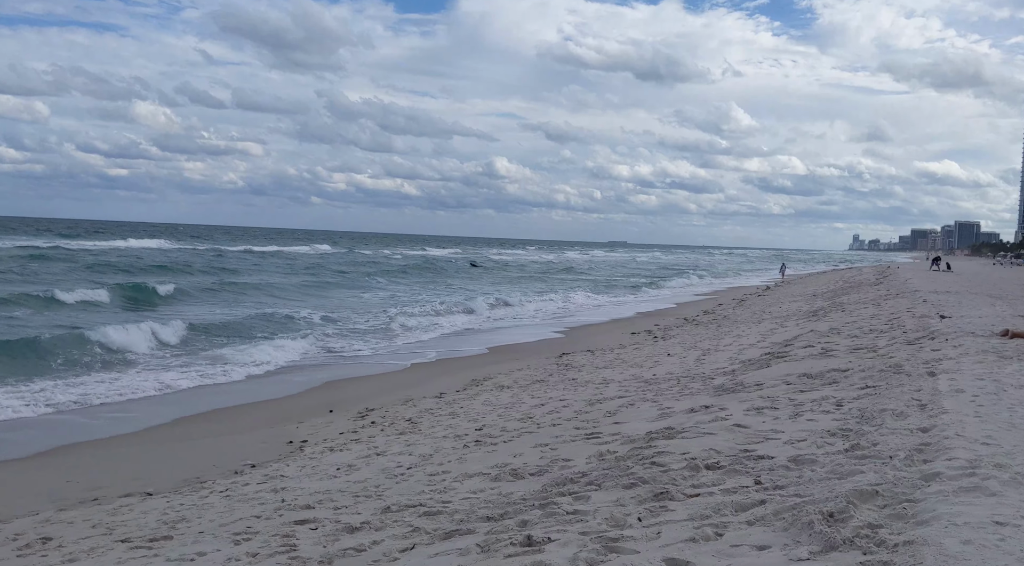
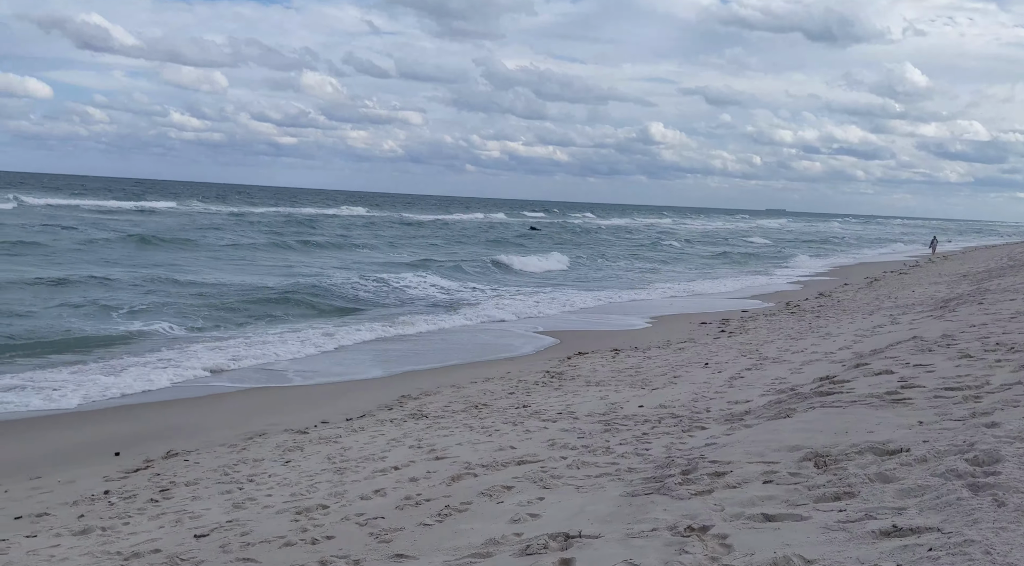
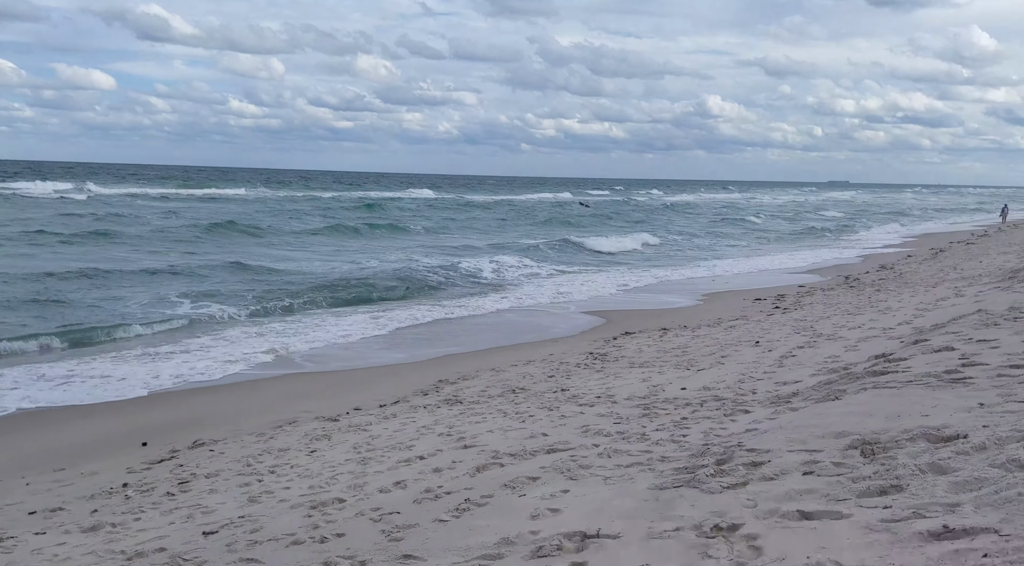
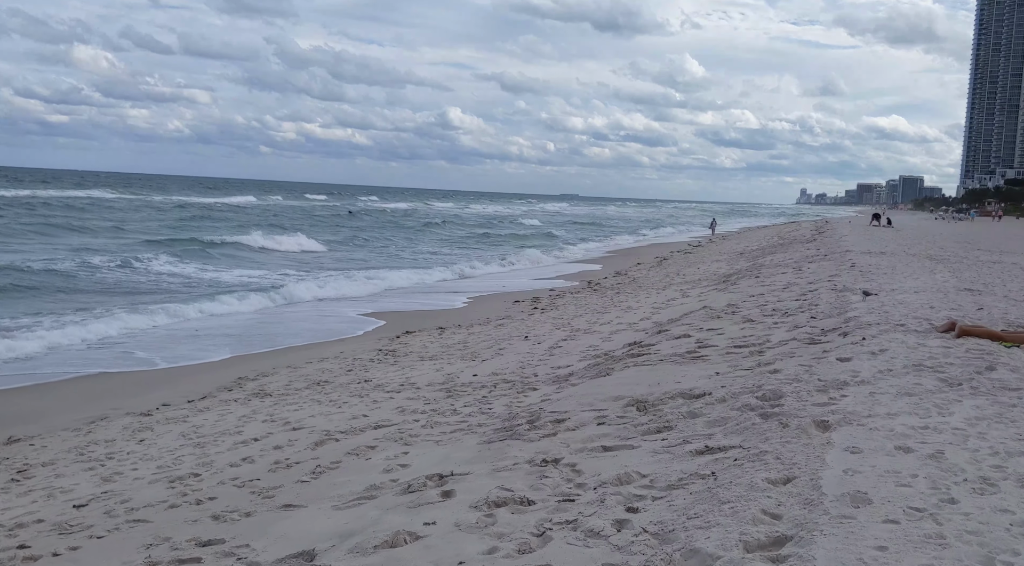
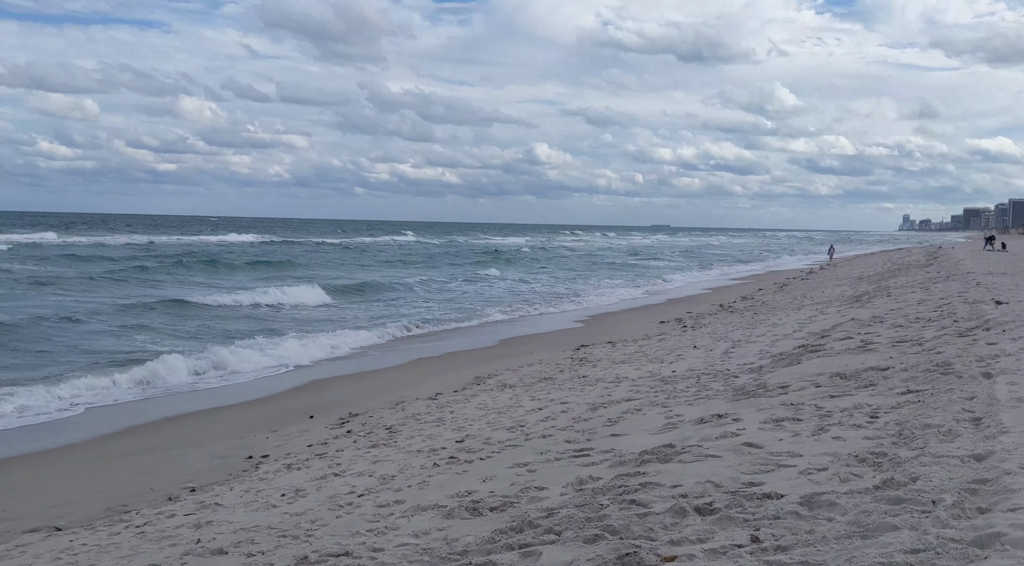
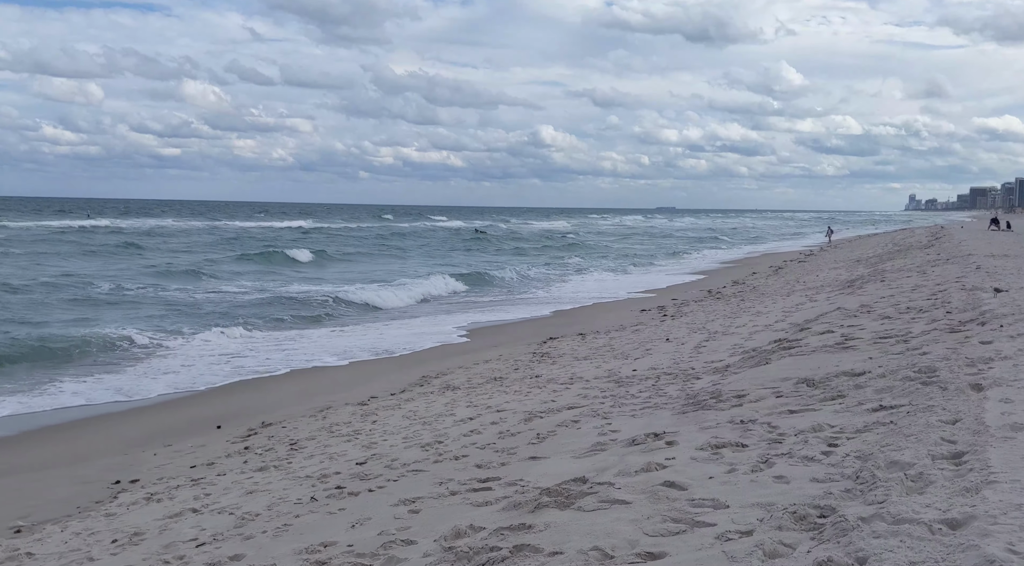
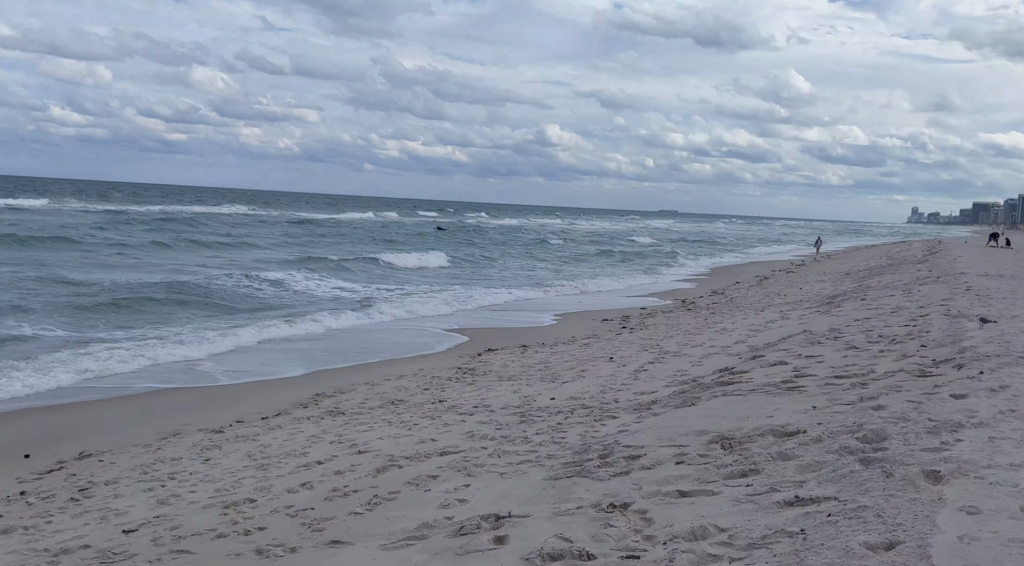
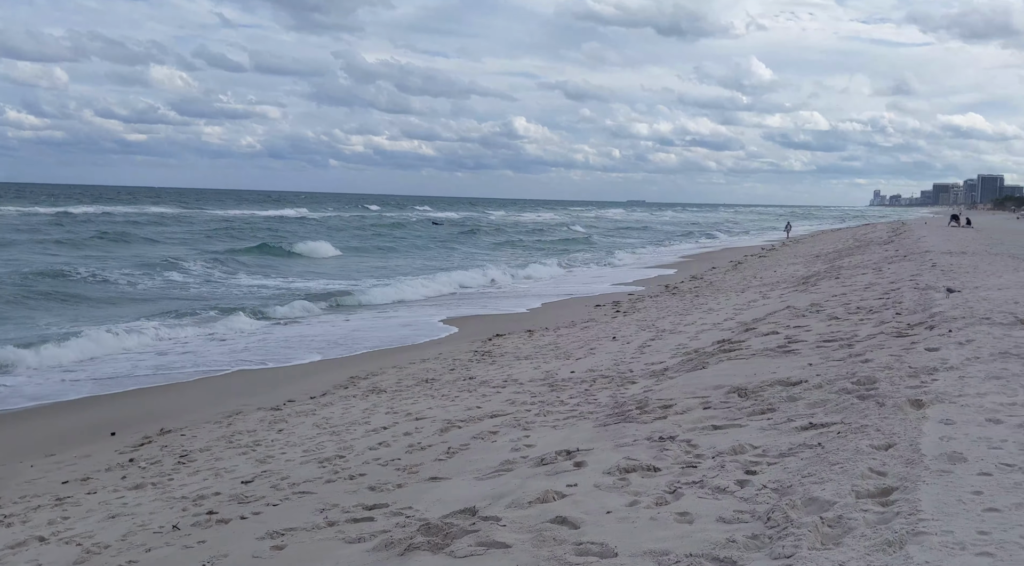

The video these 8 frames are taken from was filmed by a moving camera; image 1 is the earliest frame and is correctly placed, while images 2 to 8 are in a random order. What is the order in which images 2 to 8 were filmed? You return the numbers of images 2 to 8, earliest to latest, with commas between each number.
5, 6, 8, 4, 7, 2, 3
